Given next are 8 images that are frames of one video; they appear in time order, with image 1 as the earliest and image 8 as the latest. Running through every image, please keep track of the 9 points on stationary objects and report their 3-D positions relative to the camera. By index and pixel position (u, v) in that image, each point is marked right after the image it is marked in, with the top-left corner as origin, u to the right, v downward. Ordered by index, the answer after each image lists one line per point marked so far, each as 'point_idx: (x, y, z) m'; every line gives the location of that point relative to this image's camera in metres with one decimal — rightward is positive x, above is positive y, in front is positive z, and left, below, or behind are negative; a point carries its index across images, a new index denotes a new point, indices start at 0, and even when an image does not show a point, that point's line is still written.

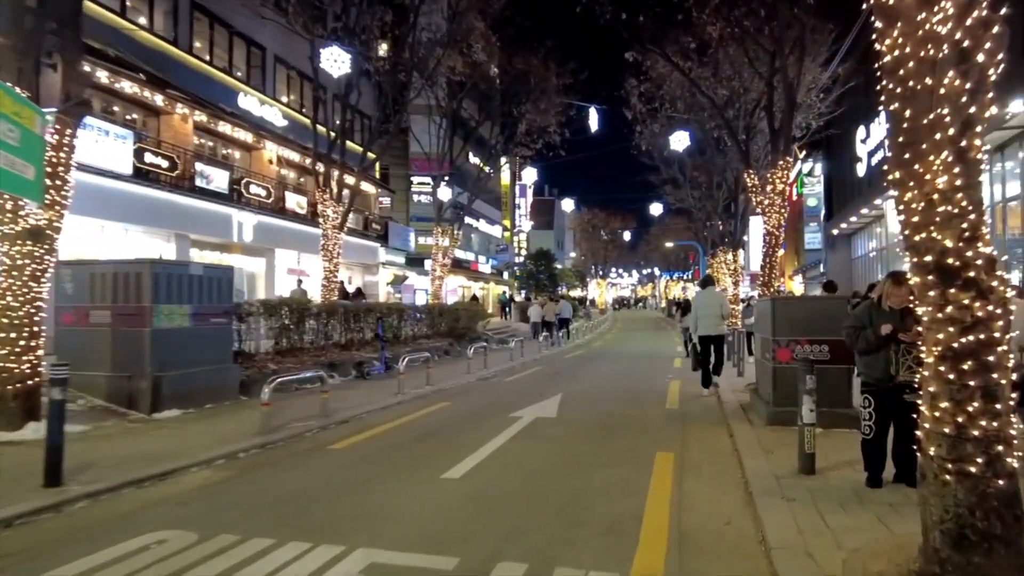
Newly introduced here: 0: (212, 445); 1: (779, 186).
0: (-4.1, -2.1, +8.8) m
1: (+5.8, +2.2, +14.2) m
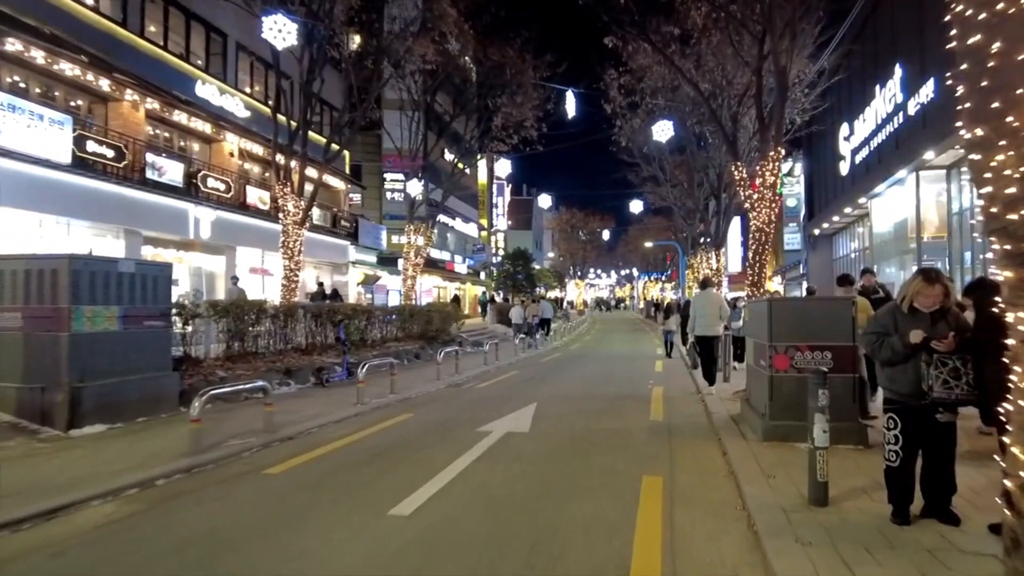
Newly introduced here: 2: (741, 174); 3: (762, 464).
0: (-4.5, -2.1, +7.6) m
1: (+5.2, +2.2, +13.3) m
2: (+4.8, +2.4, +13.7) m
3: (+2.9, -2.1, +7.6) m
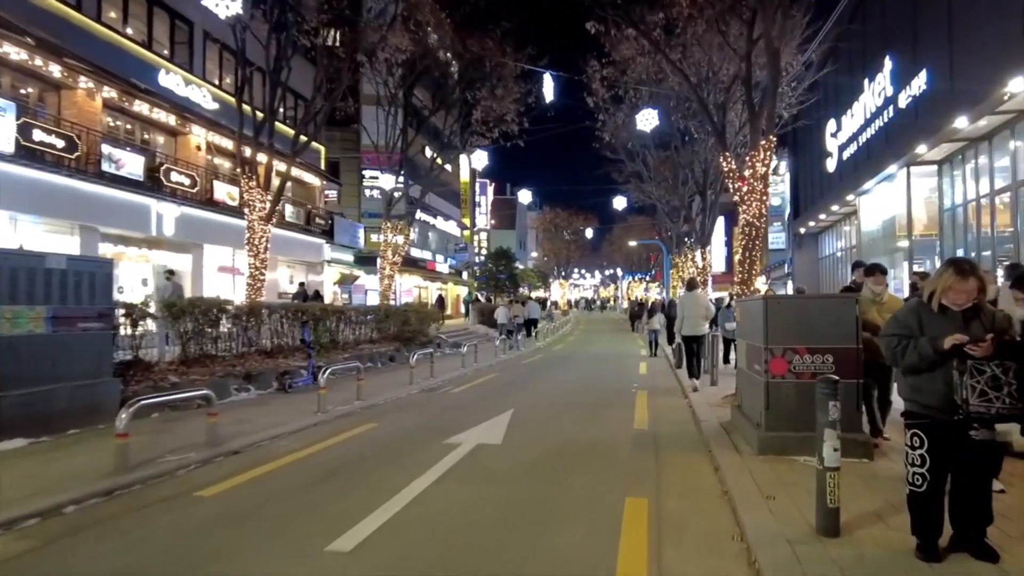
0: (-4.8, -2.1, +6.6) m
1: (+4.7, +2.2, +12.5) m
2: (+4.3, +2.4, +12.9) m
3: (+2.6, -2.0, +6.8) m
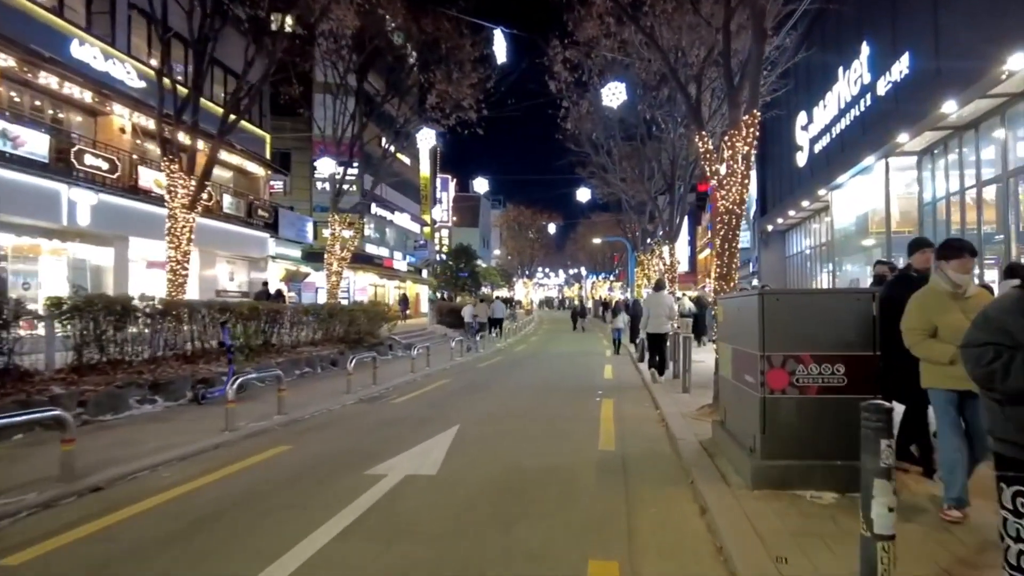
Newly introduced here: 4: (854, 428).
0: (-5.4, -2.0, +4.6) m
1: (+3.8, +2.3, +11.0) m
2: (+3.4, +2.5, +11.4) m
3: (+2.0, -2.0, +5.2) m
4: (+3.2, -1.3, +6.2) m
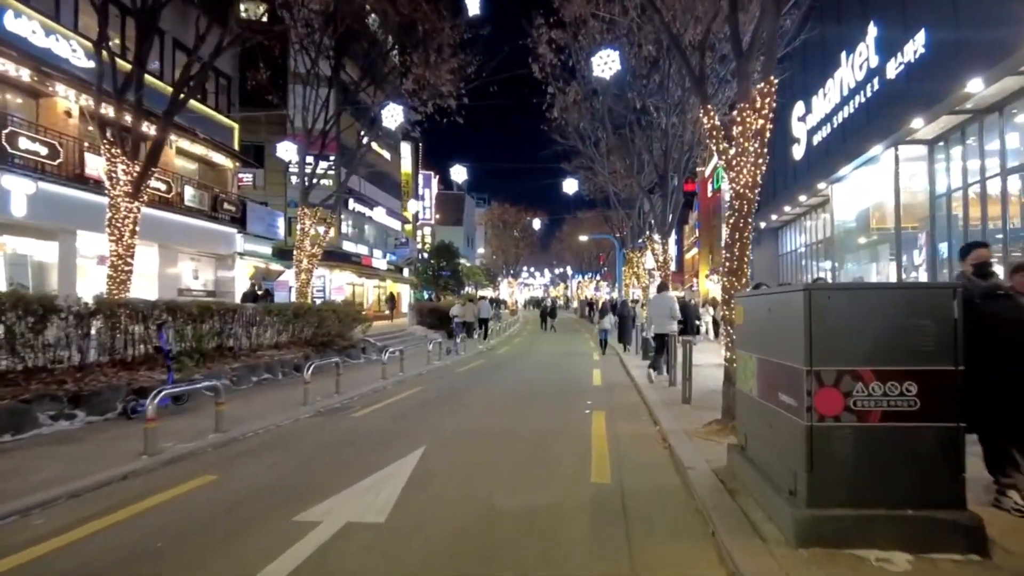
0: (-5.6, -1.9, +3.0) m
1: (+3.5, +2.4, +9.6) m
2: (+3.0, +2.5, +9.9) m
3: (+1.8, -1.9, +3.7) m
4: (+3.0, -1.3, +4.7) m
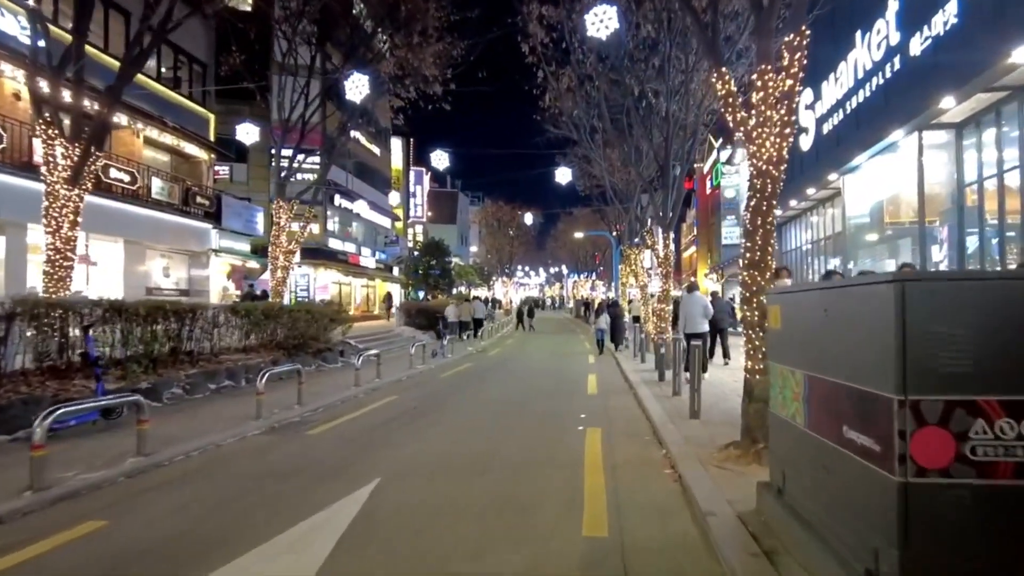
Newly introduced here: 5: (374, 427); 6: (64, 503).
0: (-5.8, -1.9, +1.3) m
1: (+3.2, +2.4, +8.0) m
2: (+2.8, +2.6, +8.4) m
3: (+1.5, -1.9, +2.1) m
4: (+2.8, -1.2, +3.1) m
5: (-2.3, -2.3, +10.9) m
6: (-4.5, -2.1, +6.6) m
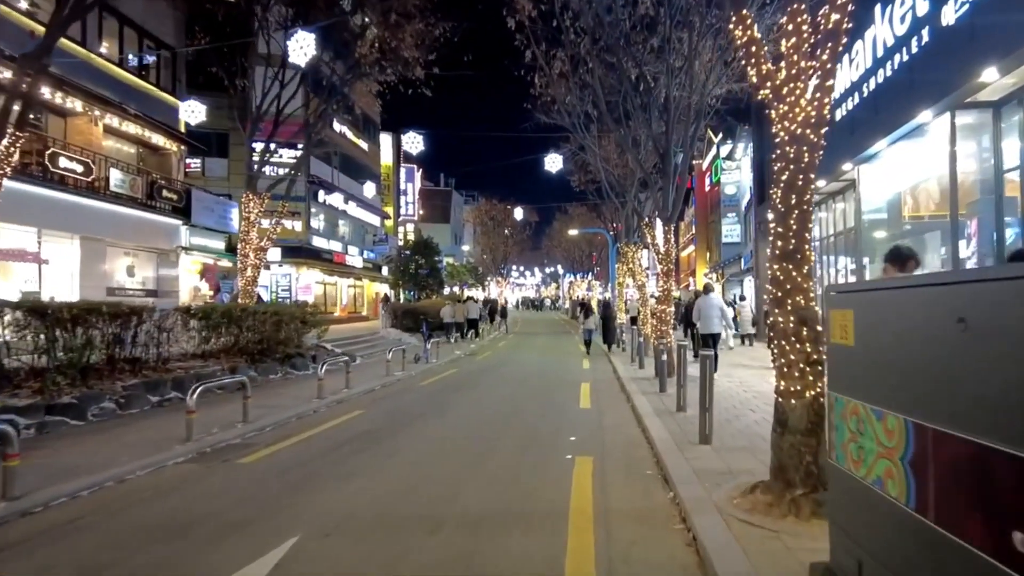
0: (-6.1, -1.9, -0.4) m
1: (+2.9, +2.4, +6.3) m
2: (+2.4, +2.6, +6.6) m
3: (+1.2, -1.8, +0.4) m
4: (+2.4, -1.2, +1.4) m
5: (-2.6, -2.3, +9.2) m
6: (-4.8, -2.1, +4.8) m
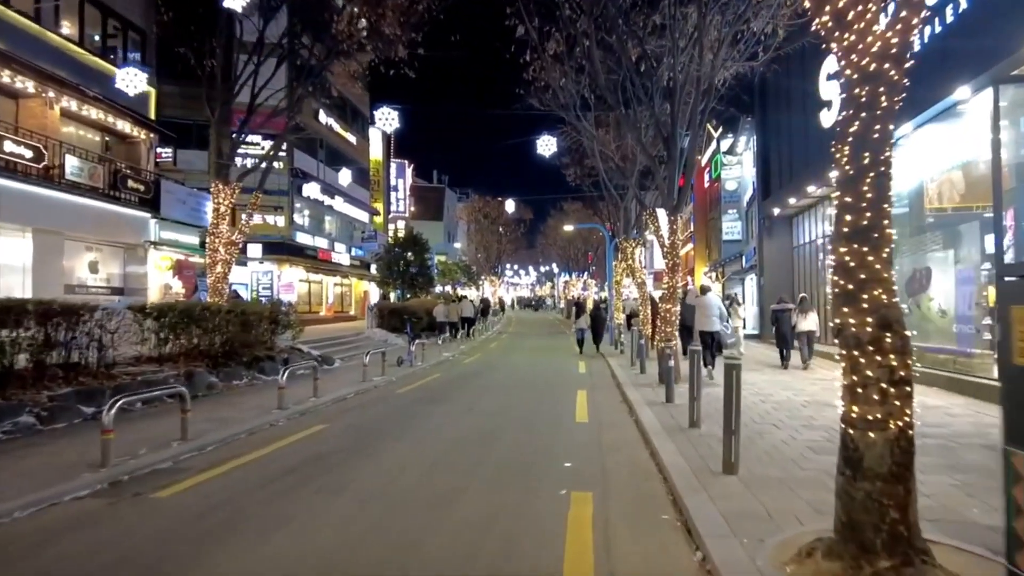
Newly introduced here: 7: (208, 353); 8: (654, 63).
0: (-6.3, -1.8, -2.1) m
1: (+2.7, +2.5, +4.7) m
2: (+2.2, +2.7, +5.0) m
3: (+1.1, -1.8, -1.2) m
4: (+2.3, -1.2, -0.2) m
5: (-2.9, -2.2, +7.5) m
6: (-5.0, -2.0, +3.2) m
7: (-7.6, -1.6, +16.5) m
8: (+4.0, +6.4, +18.2) m
